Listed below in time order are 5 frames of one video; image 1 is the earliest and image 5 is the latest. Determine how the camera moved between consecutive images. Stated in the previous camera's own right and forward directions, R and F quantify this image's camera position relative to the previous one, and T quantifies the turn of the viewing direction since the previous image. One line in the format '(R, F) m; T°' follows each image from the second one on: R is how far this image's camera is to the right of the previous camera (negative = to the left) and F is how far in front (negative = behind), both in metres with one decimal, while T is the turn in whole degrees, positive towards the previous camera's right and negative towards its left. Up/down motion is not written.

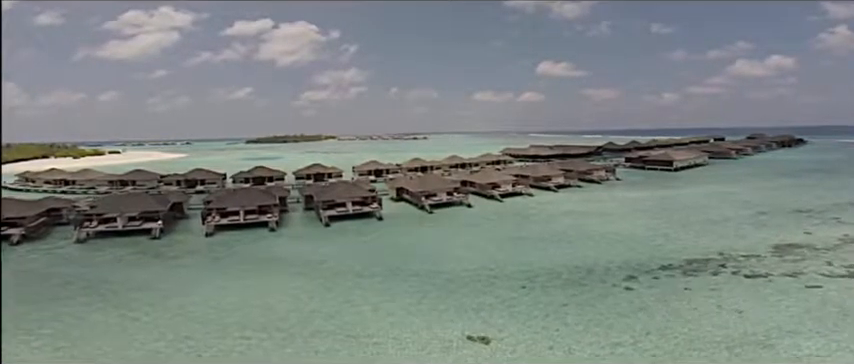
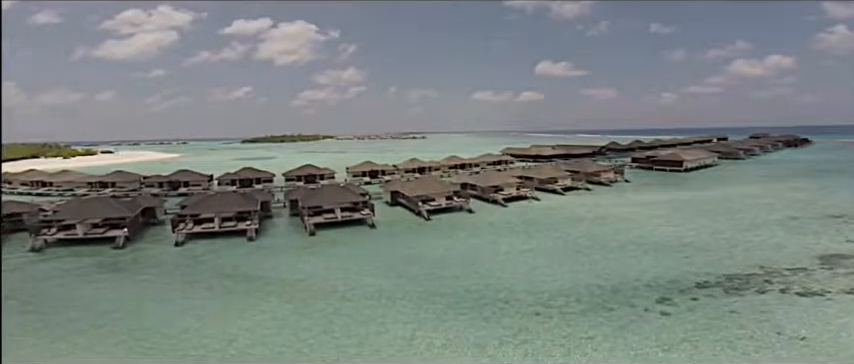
(-0.3, +1.0) m; 0°
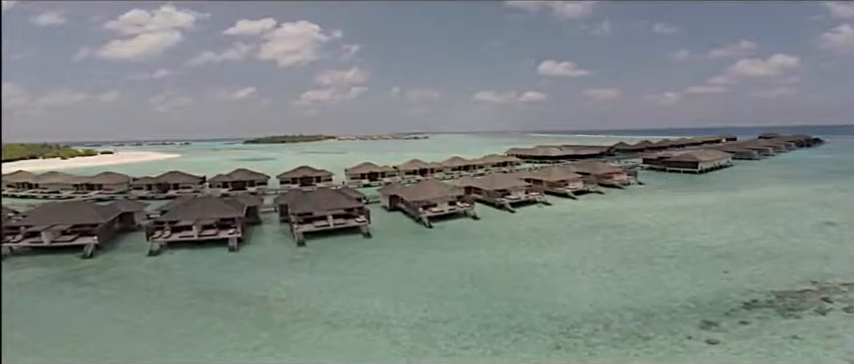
(-0.3, +0.9) m; 0°
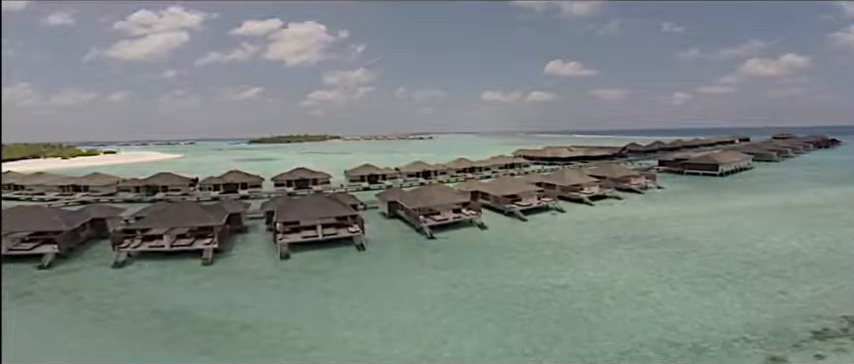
(-0.4, +0.8) m; -1°
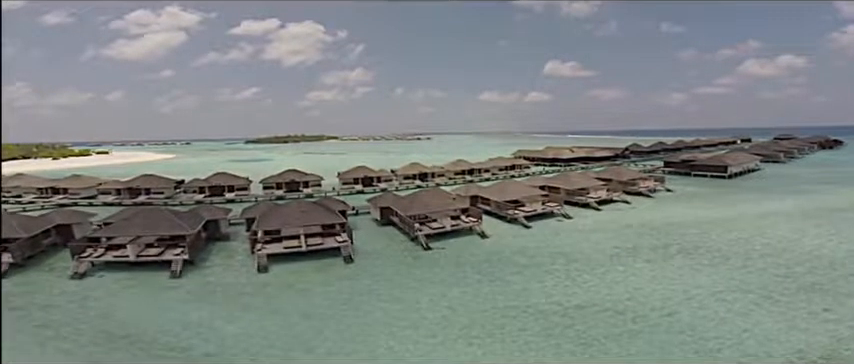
(-0.5, +0.5) m; 0°
